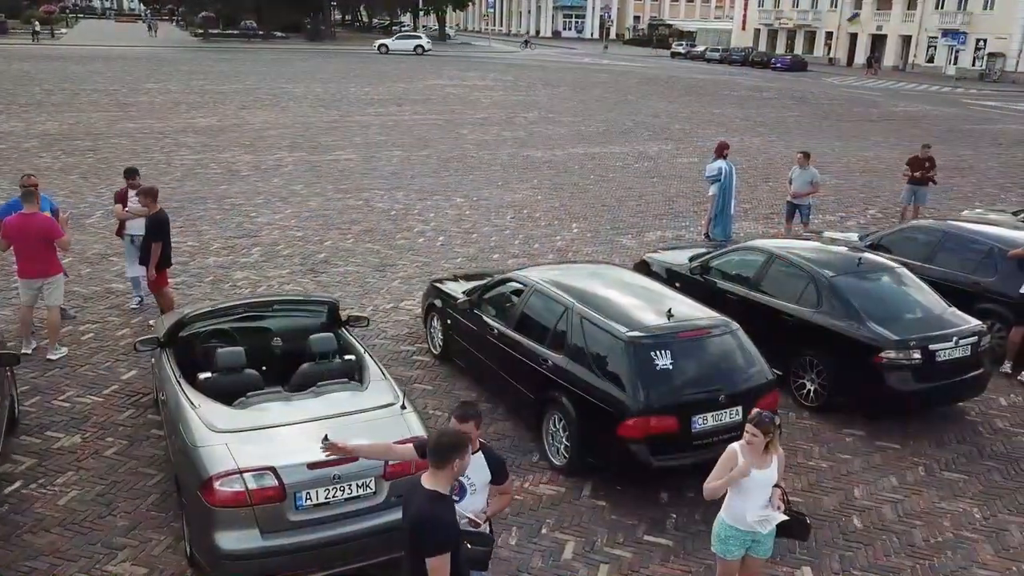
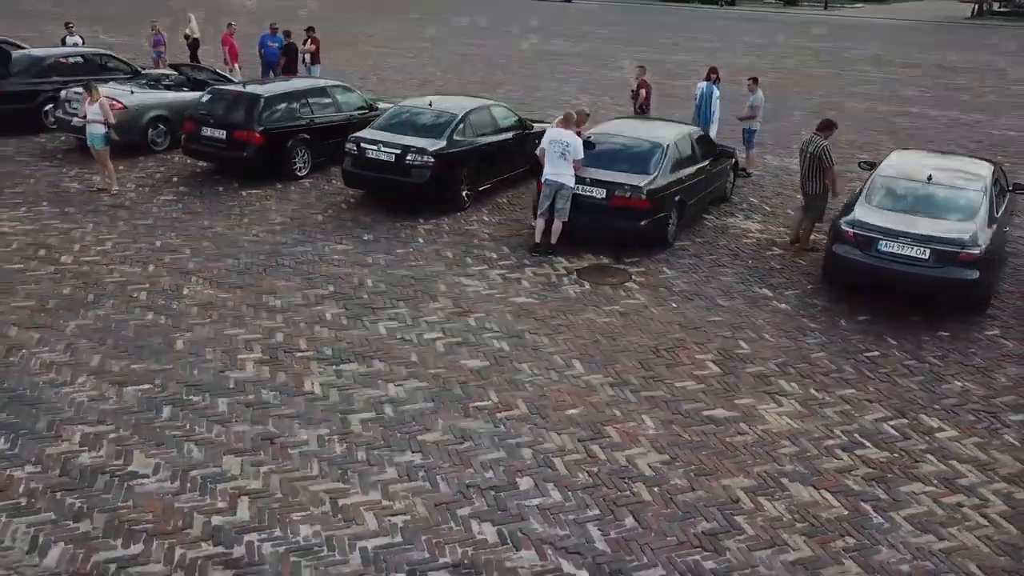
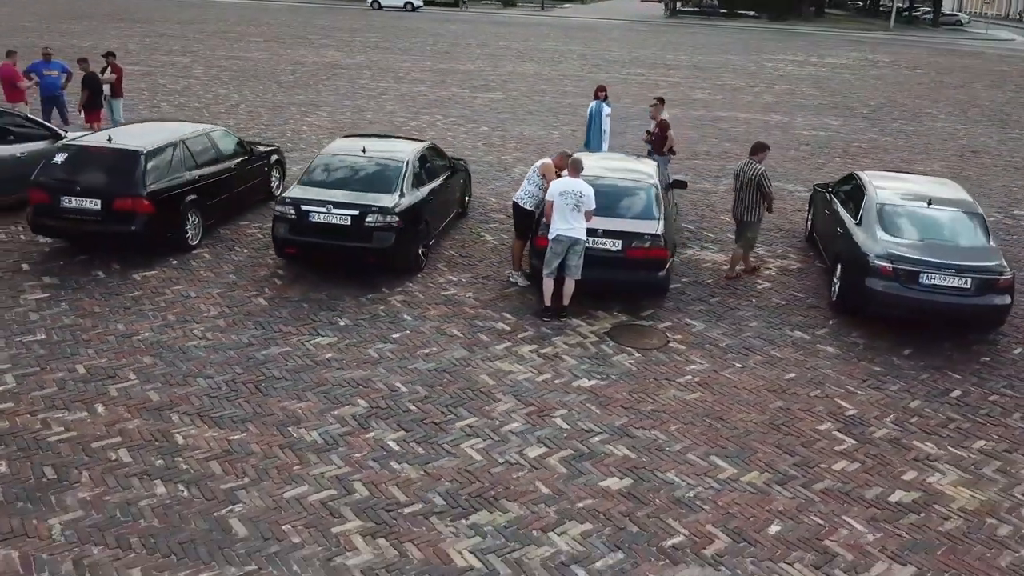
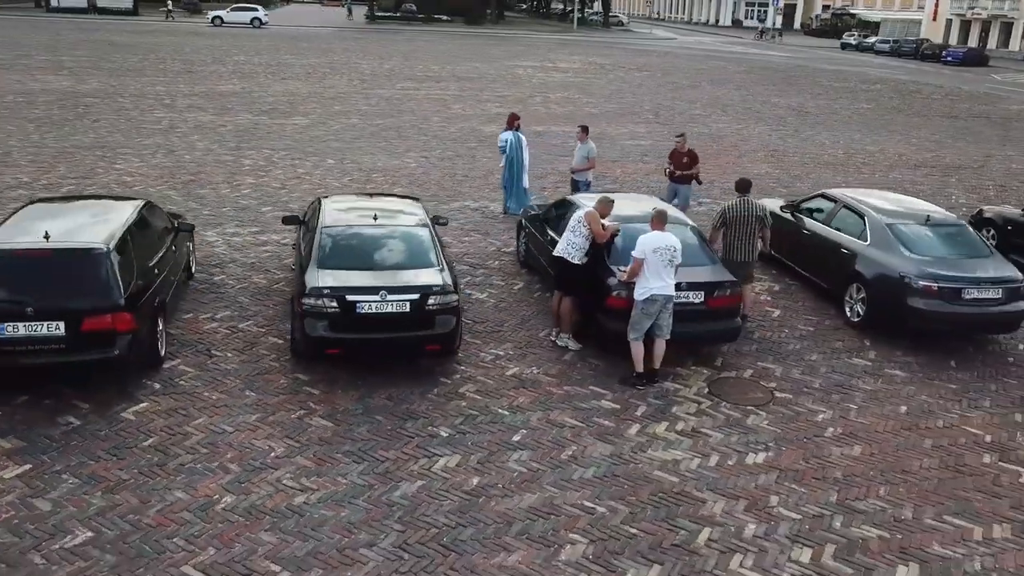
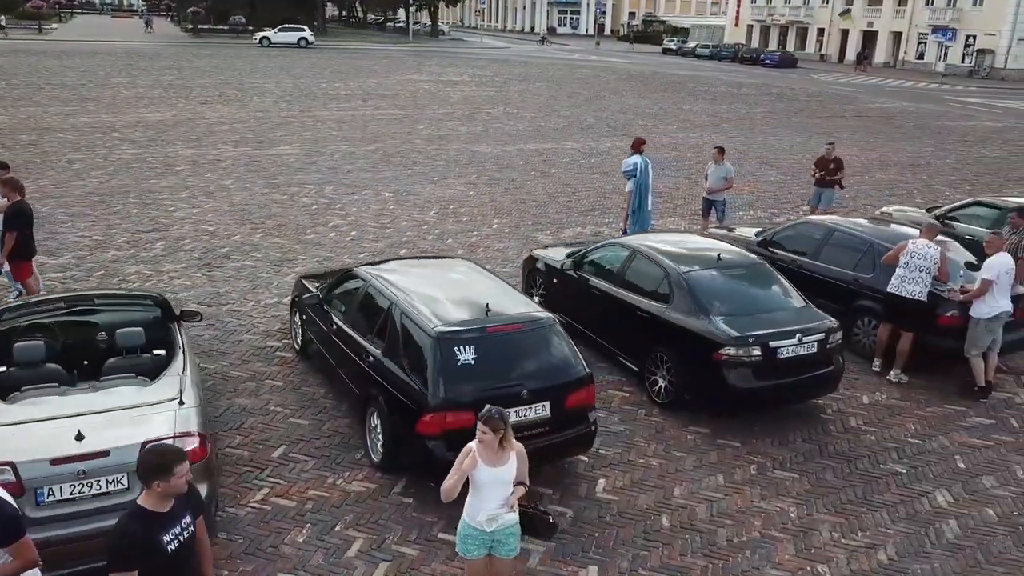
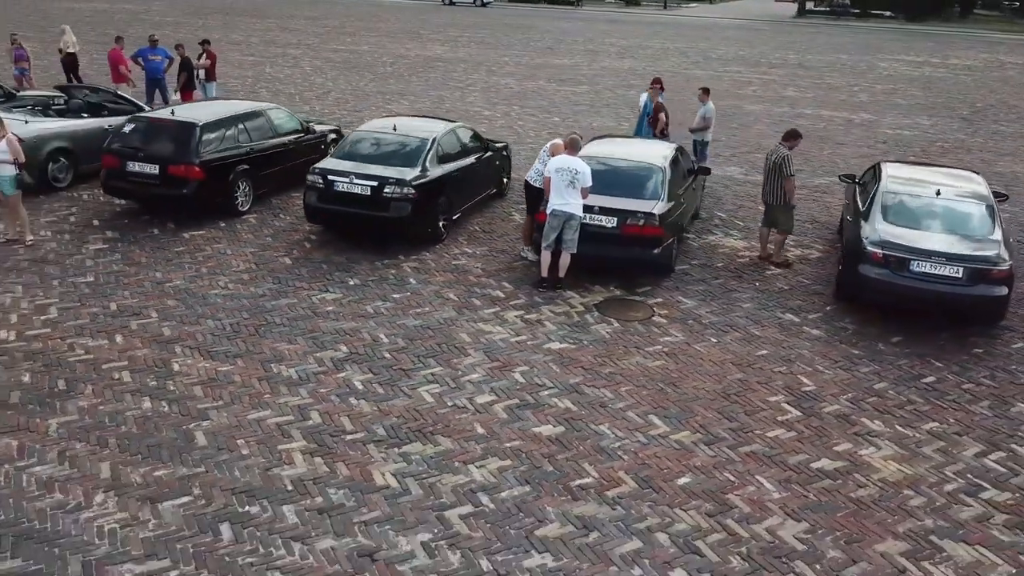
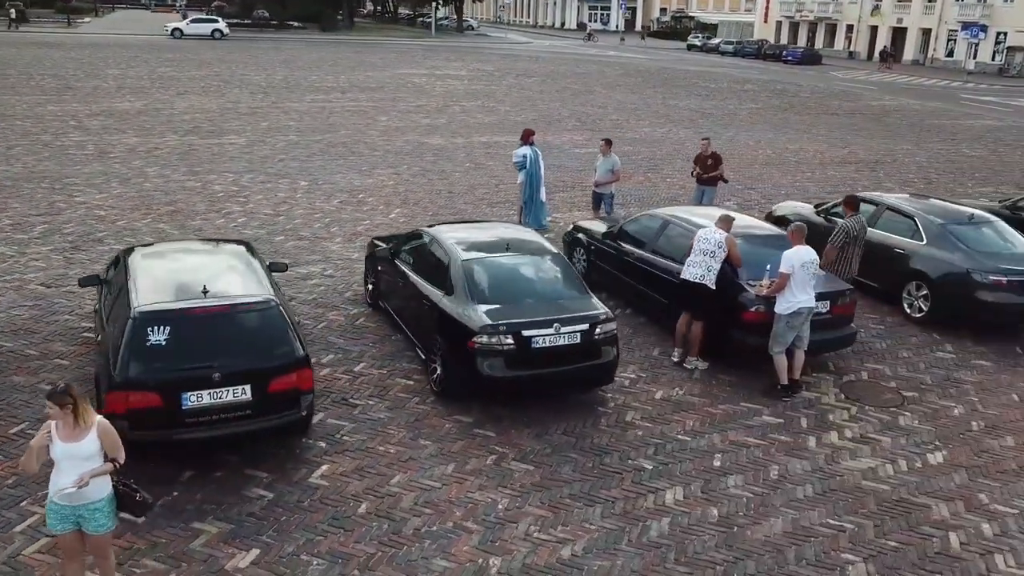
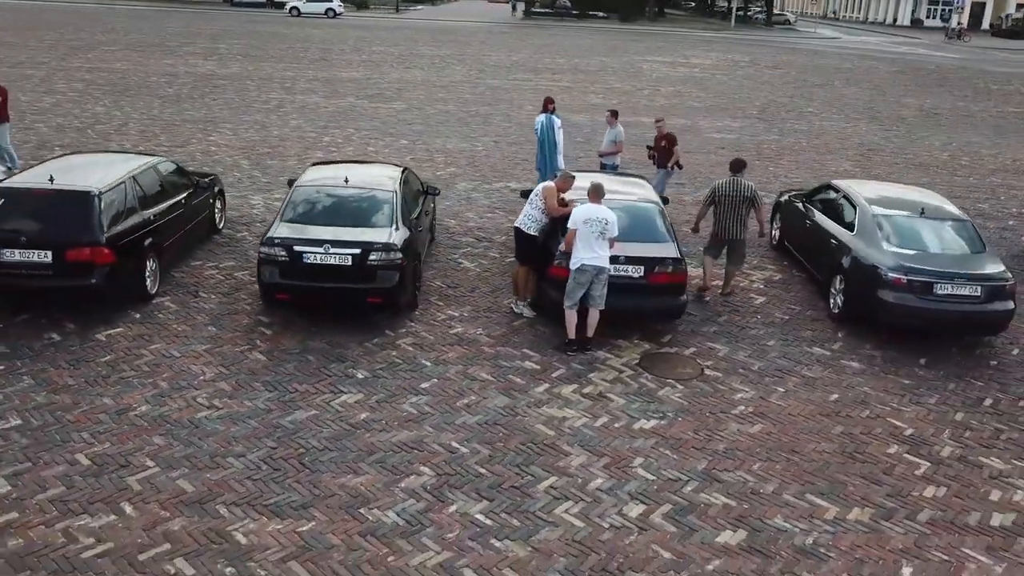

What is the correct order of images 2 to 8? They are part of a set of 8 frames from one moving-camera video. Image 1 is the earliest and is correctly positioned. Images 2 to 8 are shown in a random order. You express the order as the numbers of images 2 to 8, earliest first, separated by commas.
5, 7, 4, 8, 3, 6, 2
